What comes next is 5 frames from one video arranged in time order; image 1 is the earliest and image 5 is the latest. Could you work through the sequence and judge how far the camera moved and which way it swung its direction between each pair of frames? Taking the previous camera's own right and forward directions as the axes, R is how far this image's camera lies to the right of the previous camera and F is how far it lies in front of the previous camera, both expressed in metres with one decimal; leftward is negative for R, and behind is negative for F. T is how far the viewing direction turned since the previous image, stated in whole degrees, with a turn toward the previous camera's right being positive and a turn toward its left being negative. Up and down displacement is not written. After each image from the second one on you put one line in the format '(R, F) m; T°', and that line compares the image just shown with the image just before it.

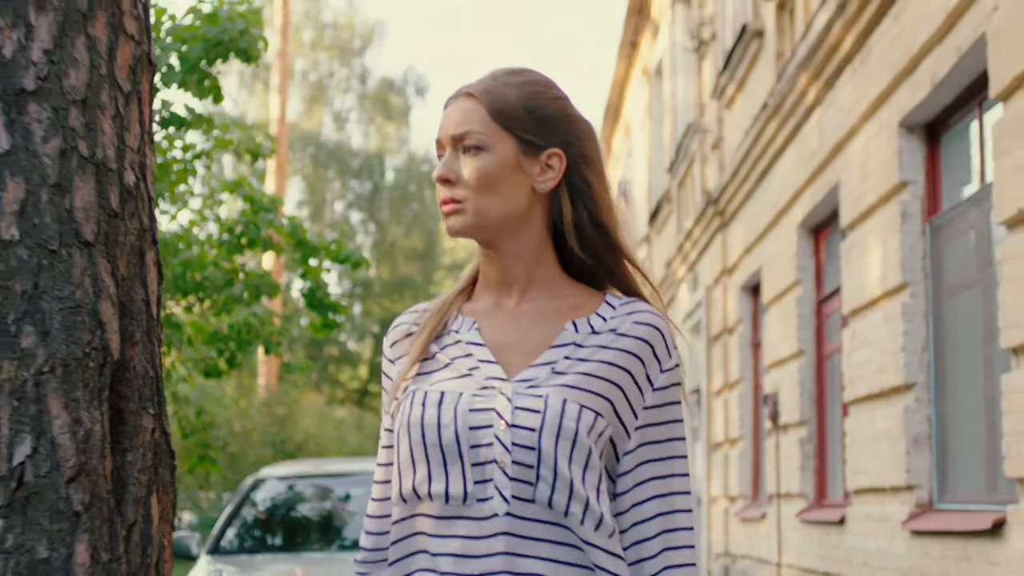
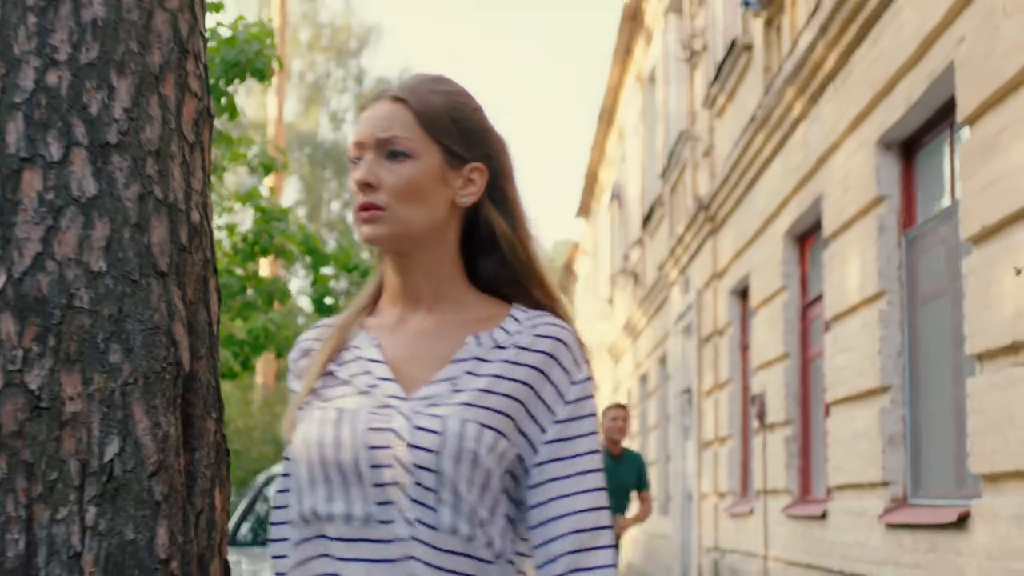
(0.0, -0.4) m; 0°
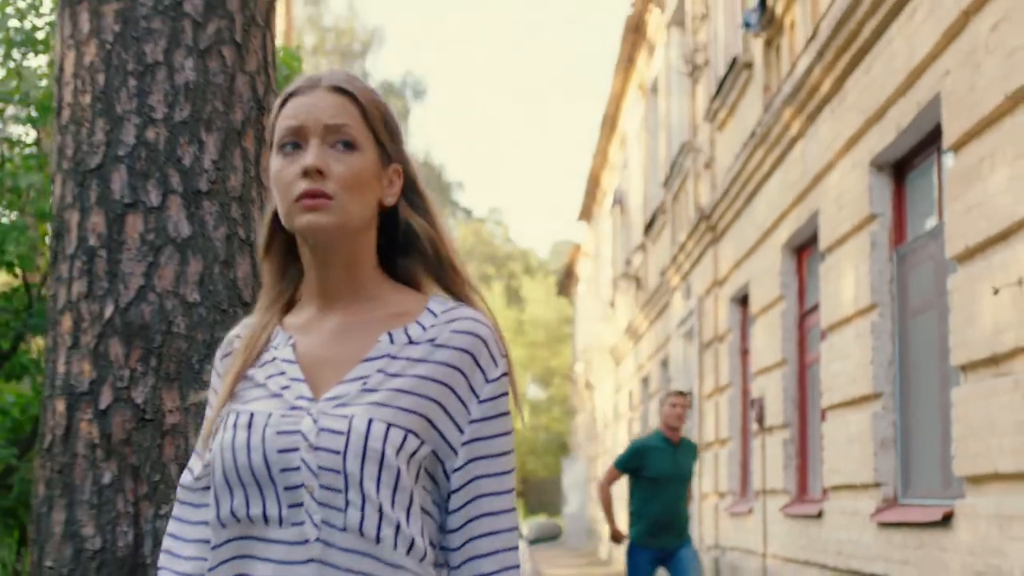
(-0.1, -0.5) m; 0°
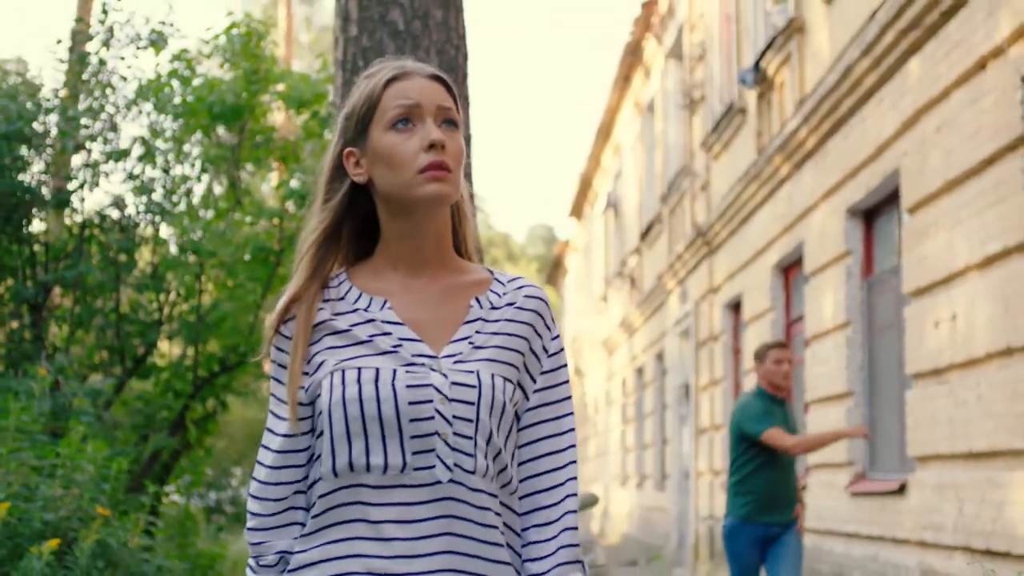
(-0.5, -2.1) m; +1°
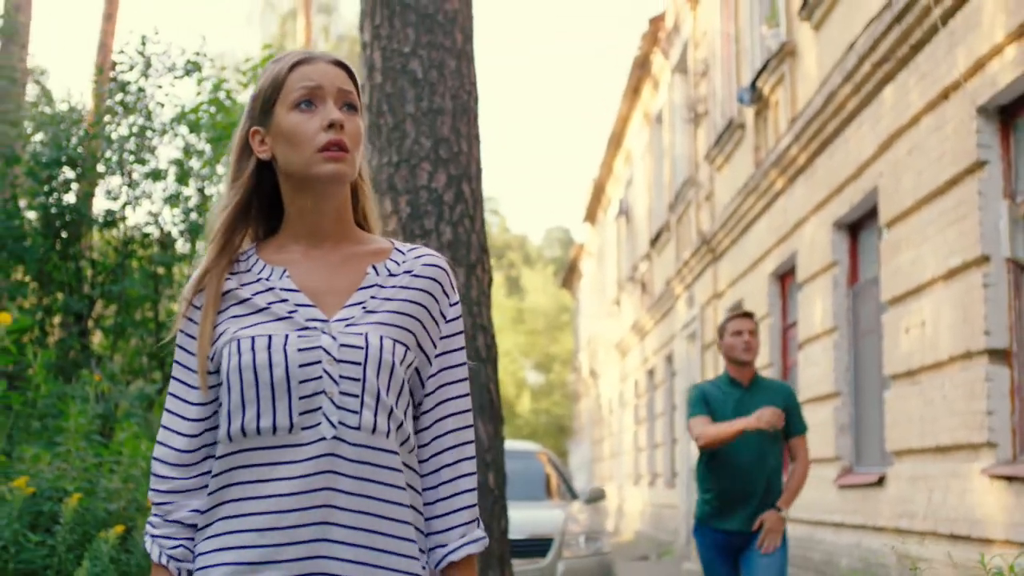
(0.0, -0.8) m; -1°
